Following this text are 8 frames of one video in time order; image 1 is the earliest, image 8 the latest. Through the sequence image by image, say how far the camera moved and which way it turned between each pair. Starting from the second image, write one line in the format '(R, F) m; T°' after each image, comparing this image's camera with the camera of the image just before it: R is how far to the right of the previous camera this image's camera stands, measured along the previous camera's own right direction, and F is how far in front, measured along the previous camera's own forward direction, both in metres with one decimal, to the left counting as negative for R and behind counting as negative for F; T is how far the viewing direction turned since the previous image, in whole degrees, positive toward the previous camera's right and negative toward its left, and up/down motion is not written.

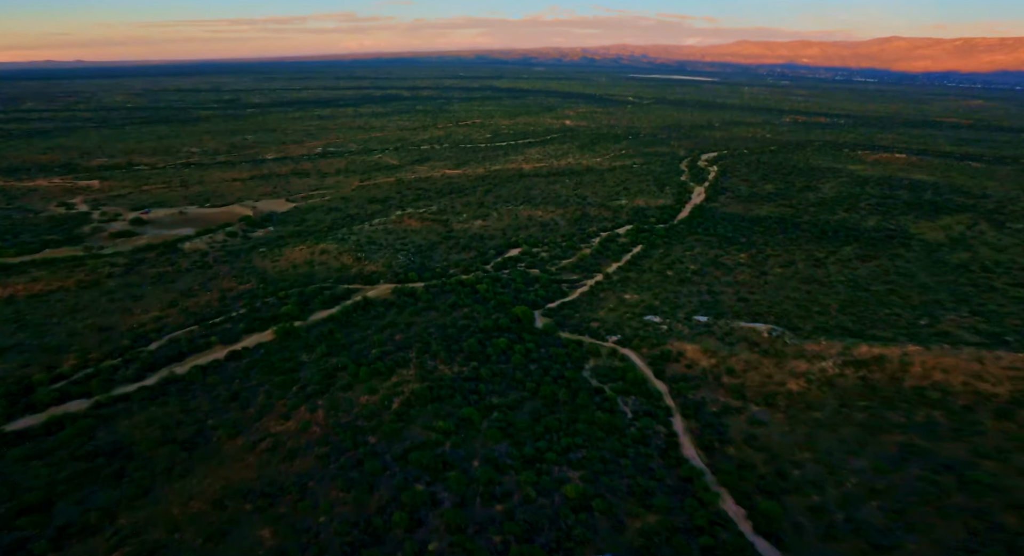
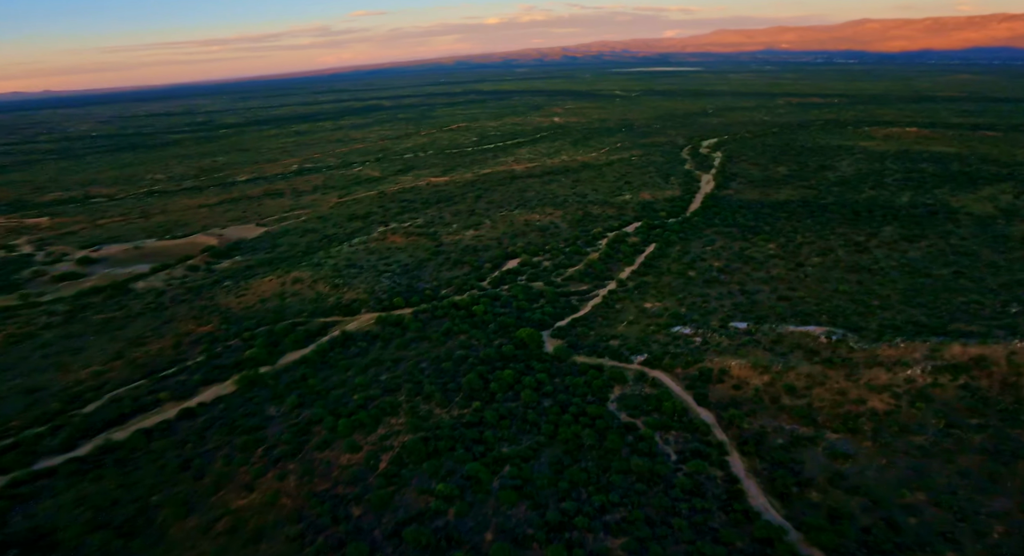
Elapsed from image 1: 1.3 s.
(-0.1, +4.5) m; 0°
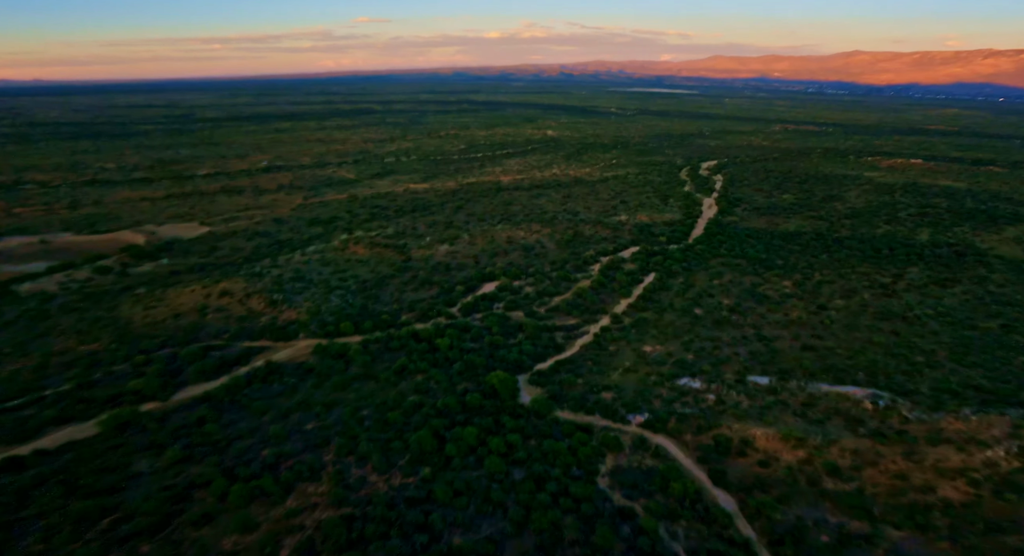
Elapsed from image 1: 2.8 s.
(+0.3, +4.7) m; +1°
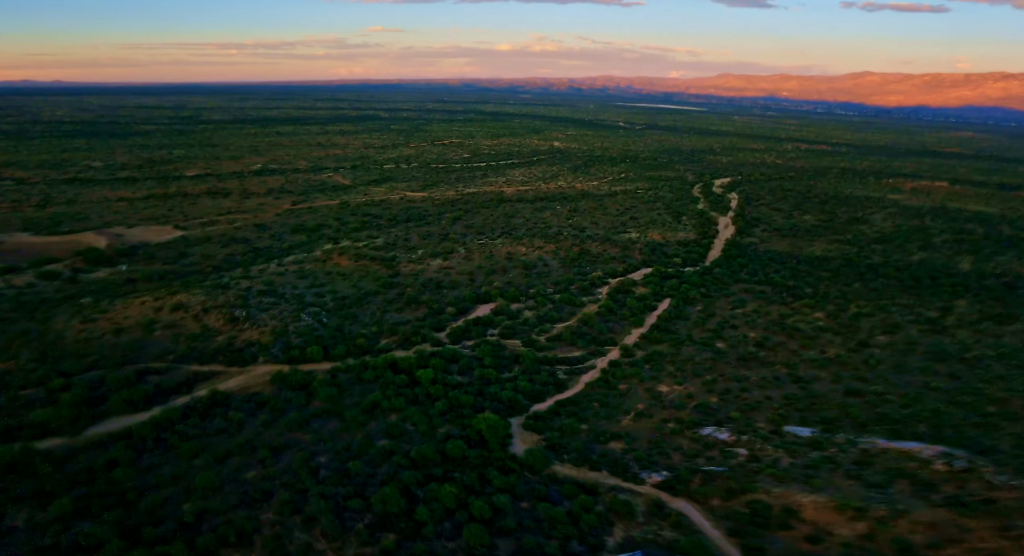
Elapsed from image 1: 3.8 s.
(+0.2, +3.1) m; 0°
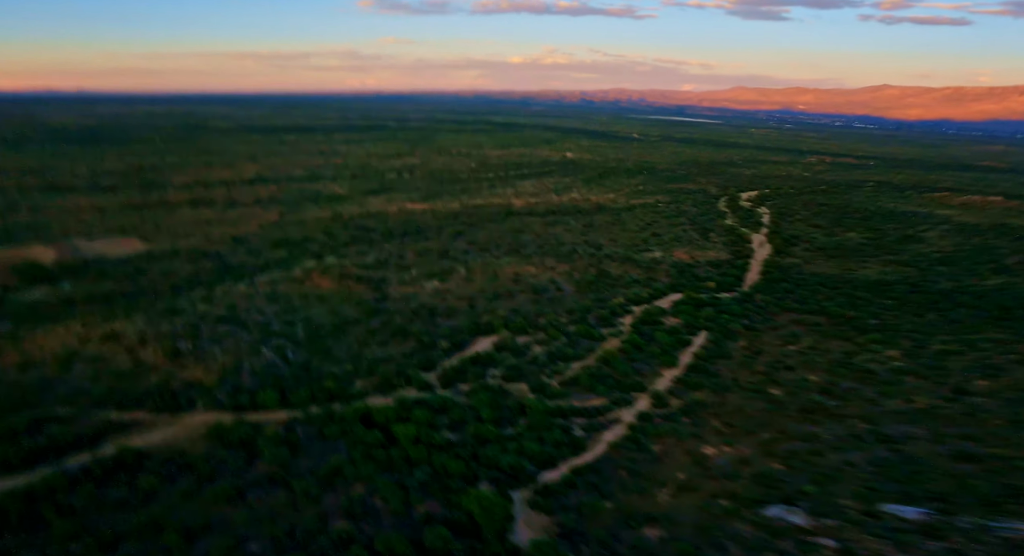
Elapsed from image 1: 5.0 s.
(+0.1, +3.9) m; -1°
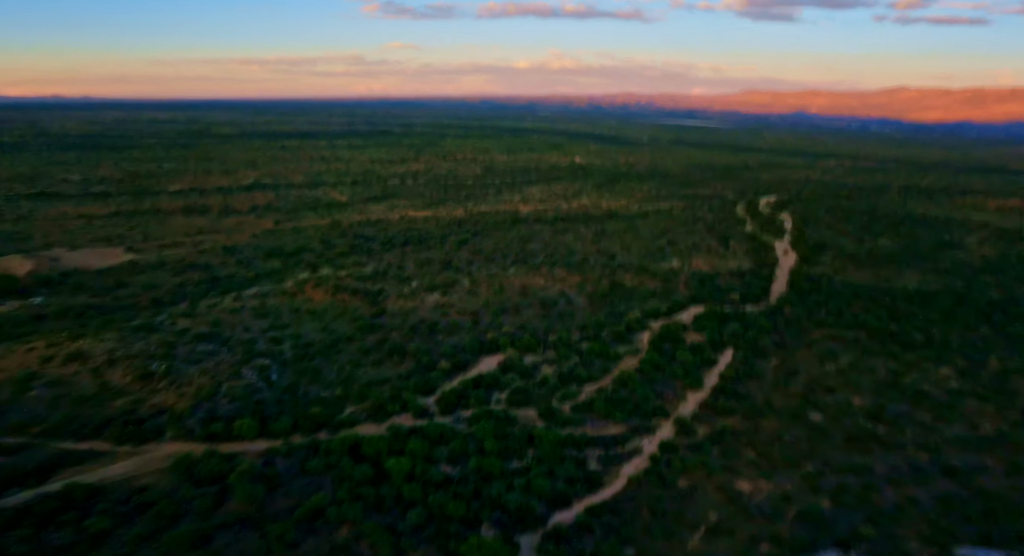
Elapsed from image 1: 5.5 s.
(+0.1, +1.8) m; -1°
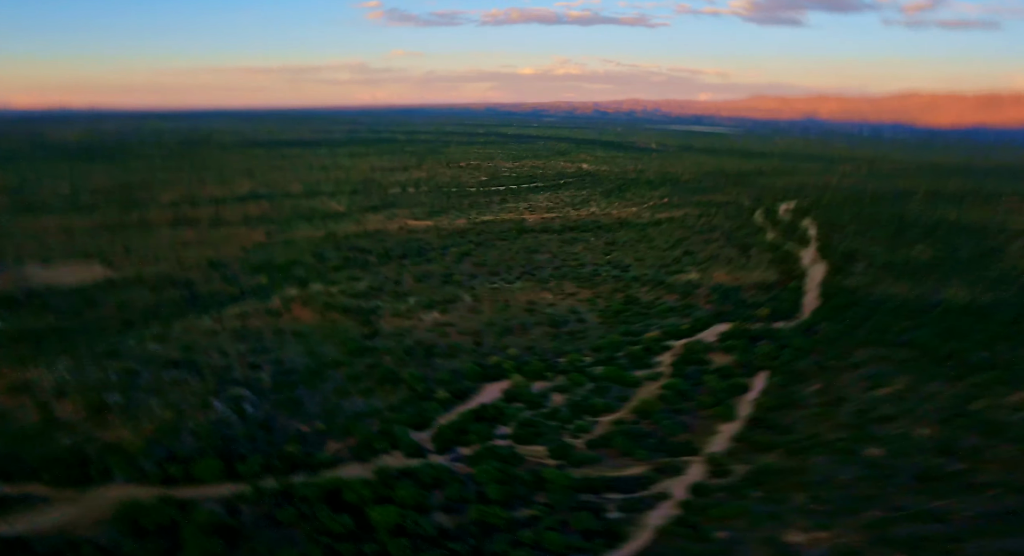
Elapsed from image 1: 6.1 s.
(0.0, +2.0) m; -1°
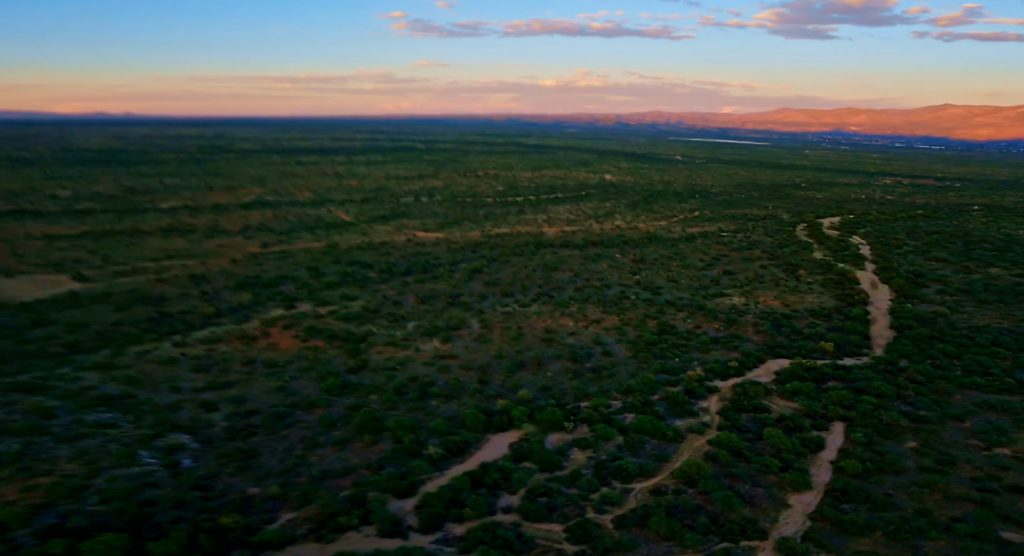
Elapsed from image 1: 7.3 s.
(+0.2, +3.1) m; -2°
